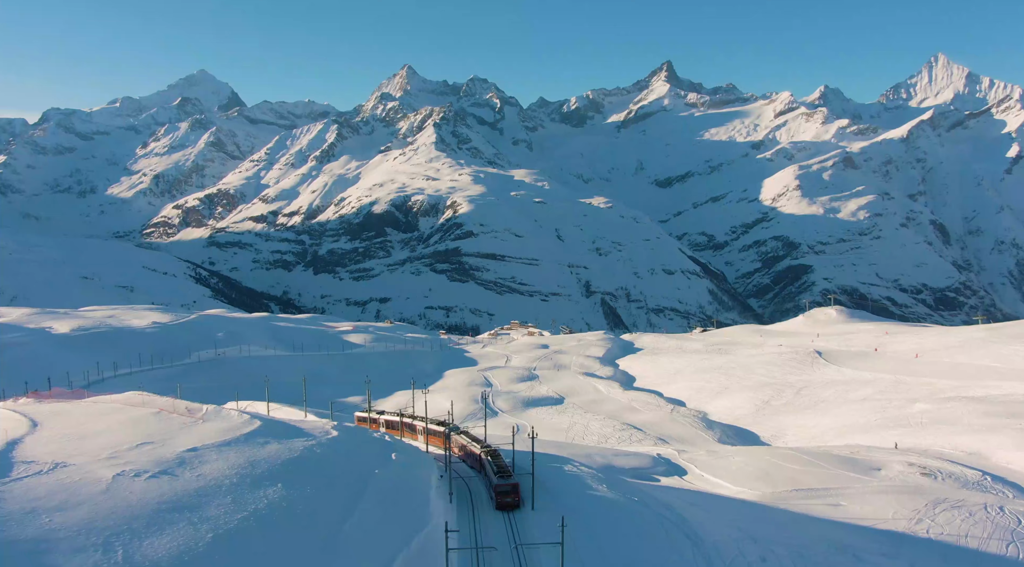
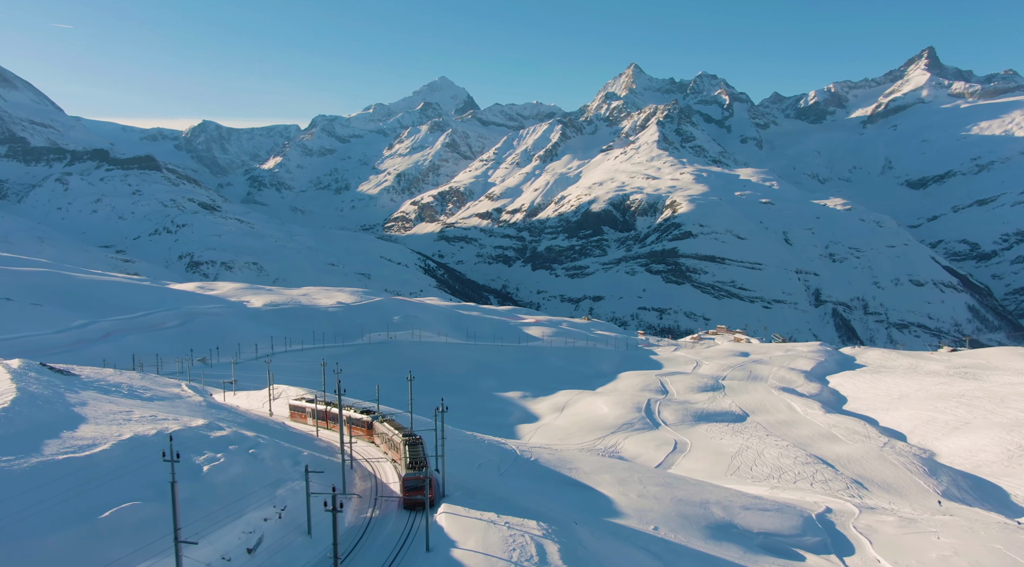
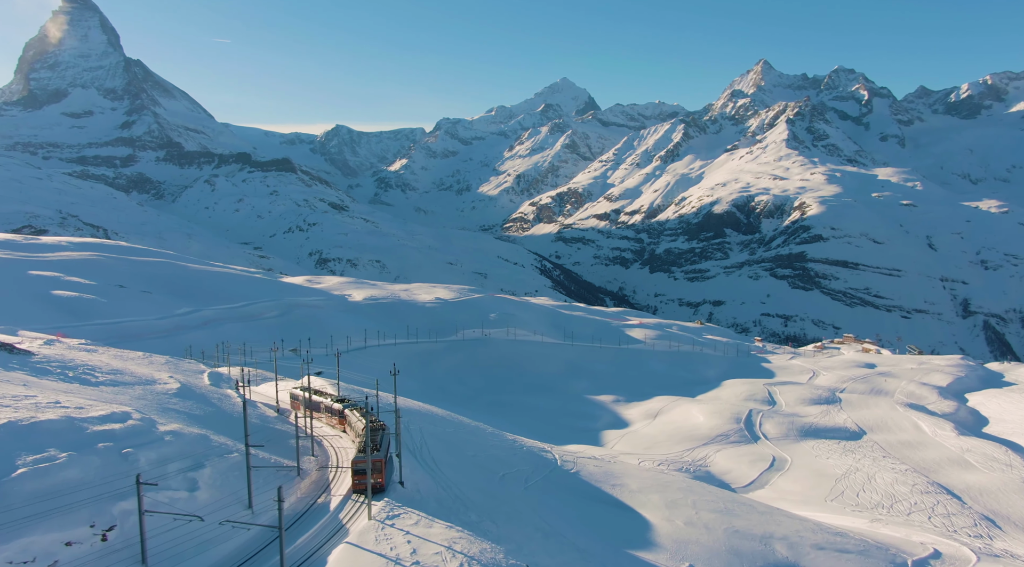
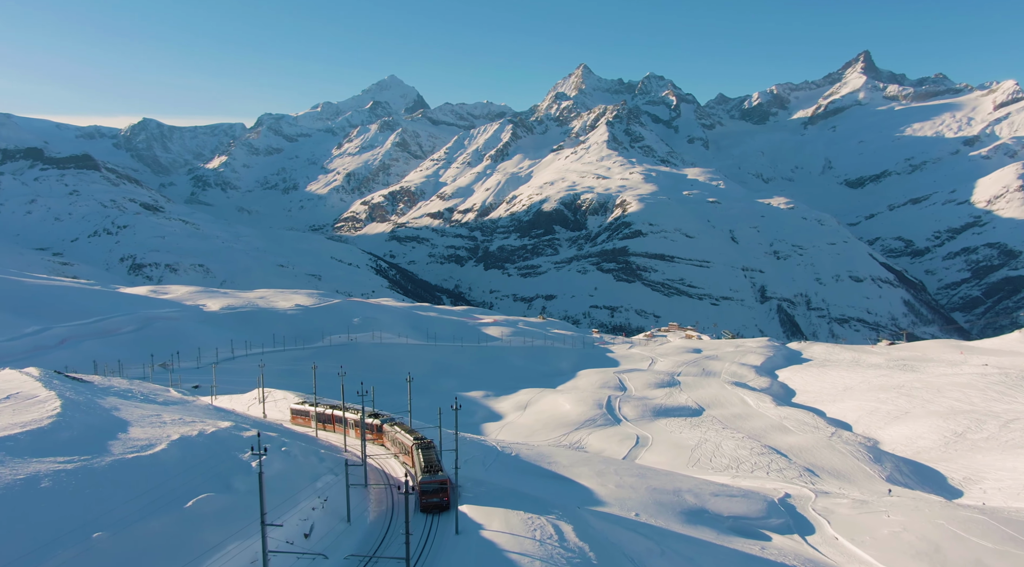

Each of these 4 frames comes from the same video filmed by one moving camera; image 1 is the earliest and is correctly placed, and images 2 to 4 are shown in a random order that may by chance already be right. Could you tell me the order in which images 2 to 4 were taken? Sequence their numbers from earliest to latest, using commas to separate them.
4, 2, 3
